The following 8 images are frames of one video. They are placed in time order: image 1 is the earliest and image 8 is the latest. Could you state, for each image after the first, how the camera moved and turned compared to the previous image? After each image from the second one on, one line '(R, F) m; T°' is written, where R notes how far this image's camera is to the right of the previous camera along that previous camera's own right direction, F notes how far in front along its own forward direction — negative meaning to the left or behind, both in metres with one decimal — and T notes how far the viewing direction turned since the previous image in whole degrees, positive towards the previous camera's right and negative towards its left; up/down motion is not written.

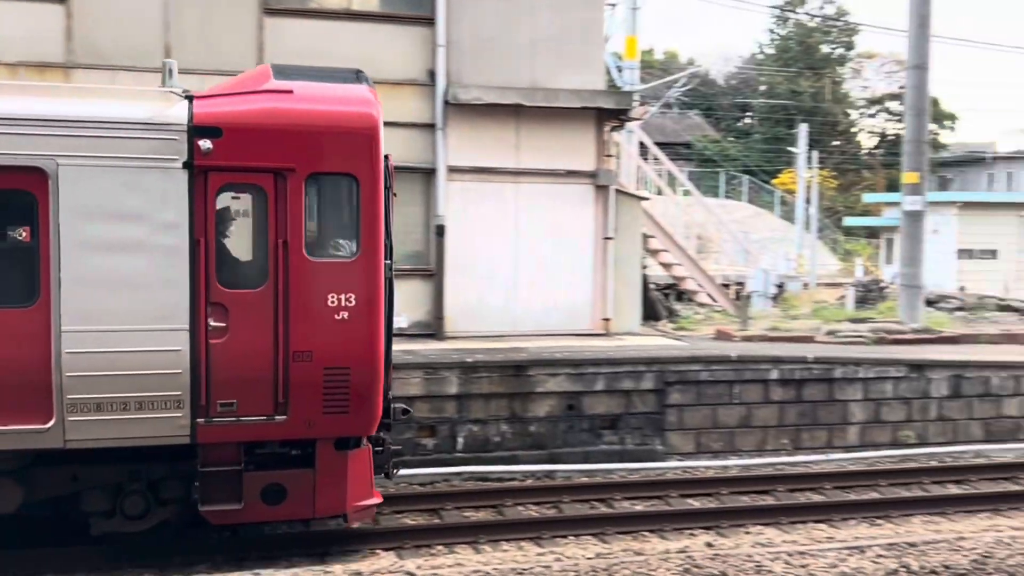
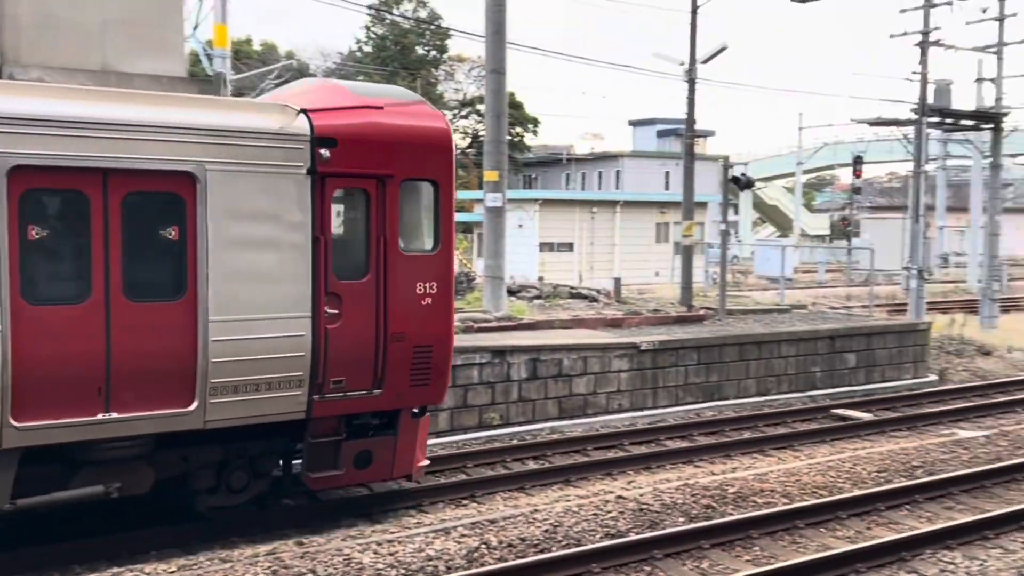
(-3.0, -0.8) m; +22°
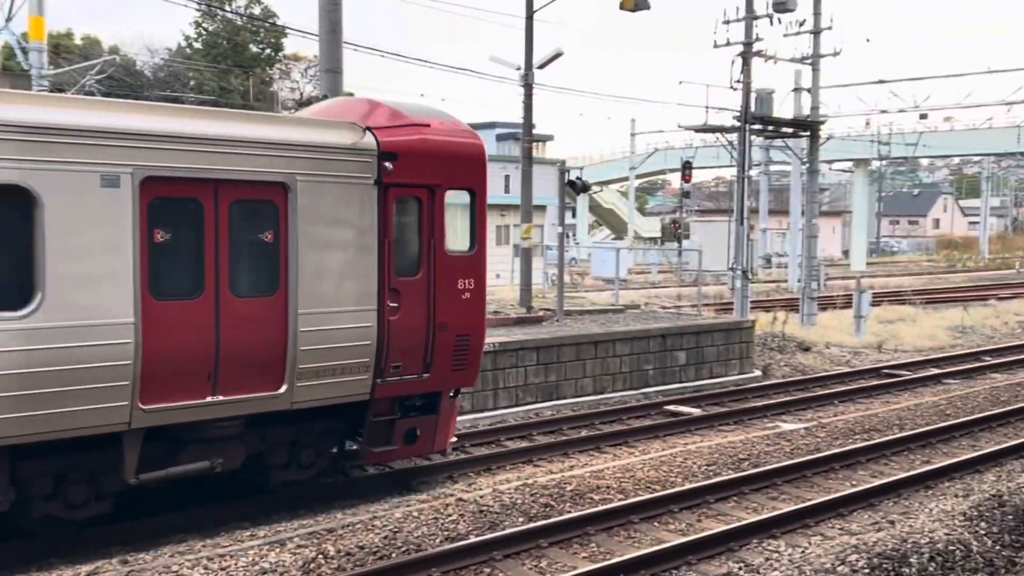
(-1.4, -0.9) m; +9°
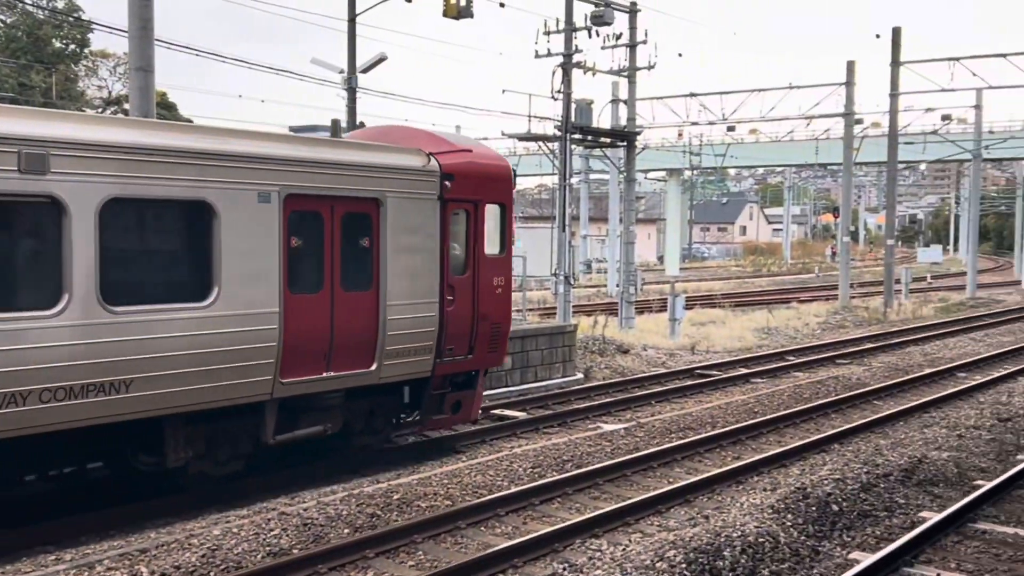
(-1.8, -1.6) m; +10°
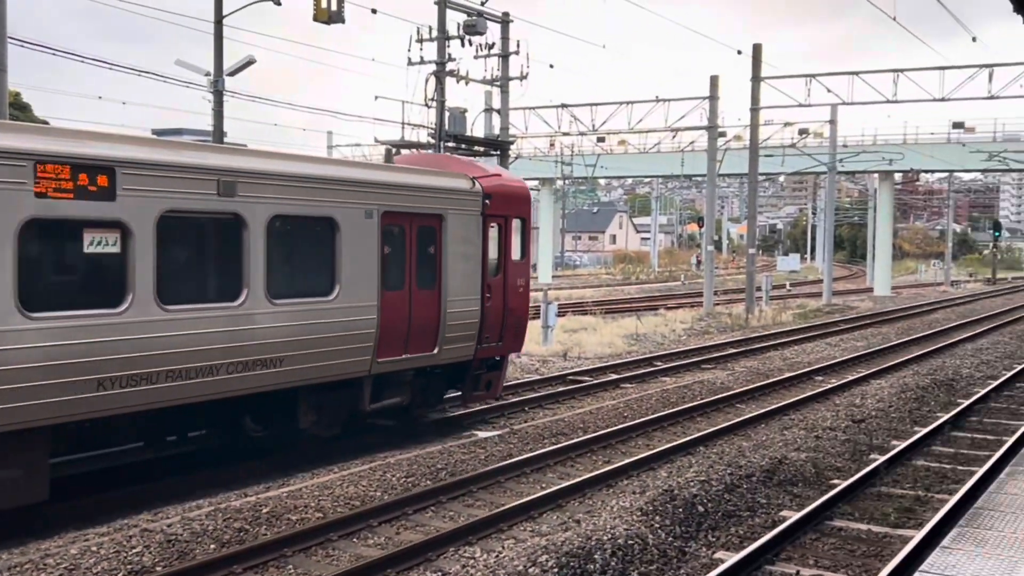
(-1.6, -2.0) m; +7°
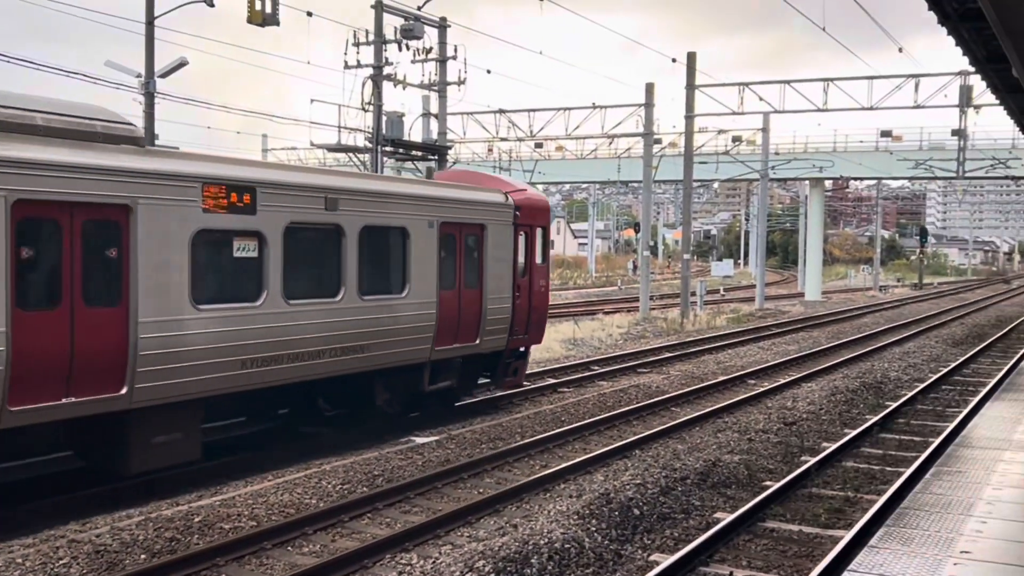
(0.0, +0.1) m; +4°
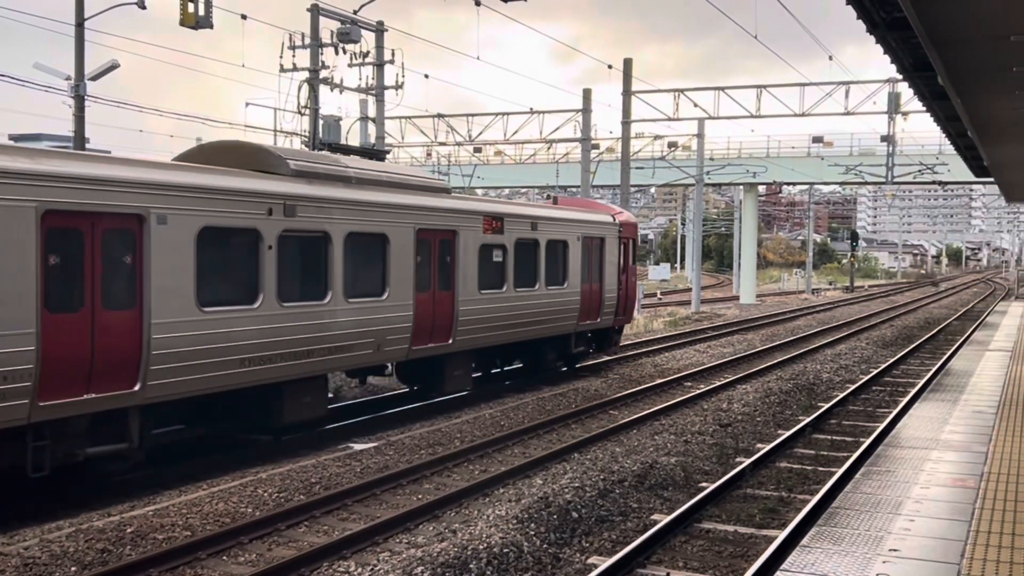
(0.0, +0.1) m; +4°
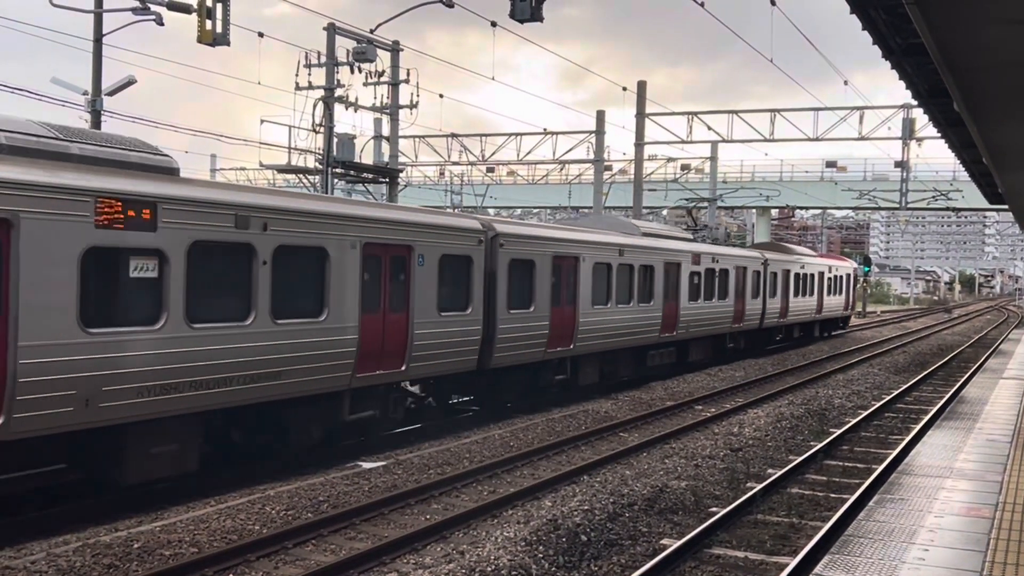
(0.0, 0.0) m; -1°
